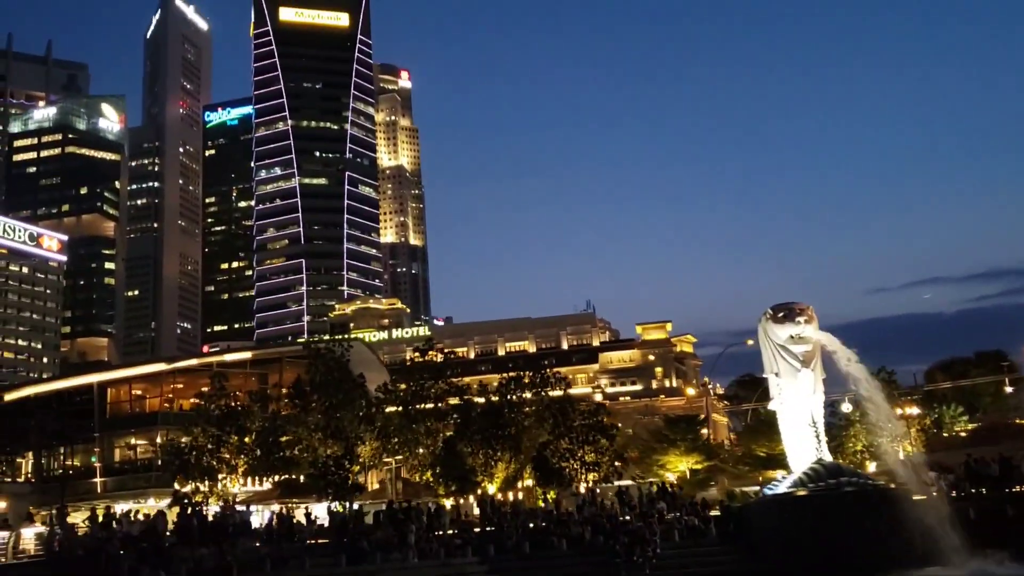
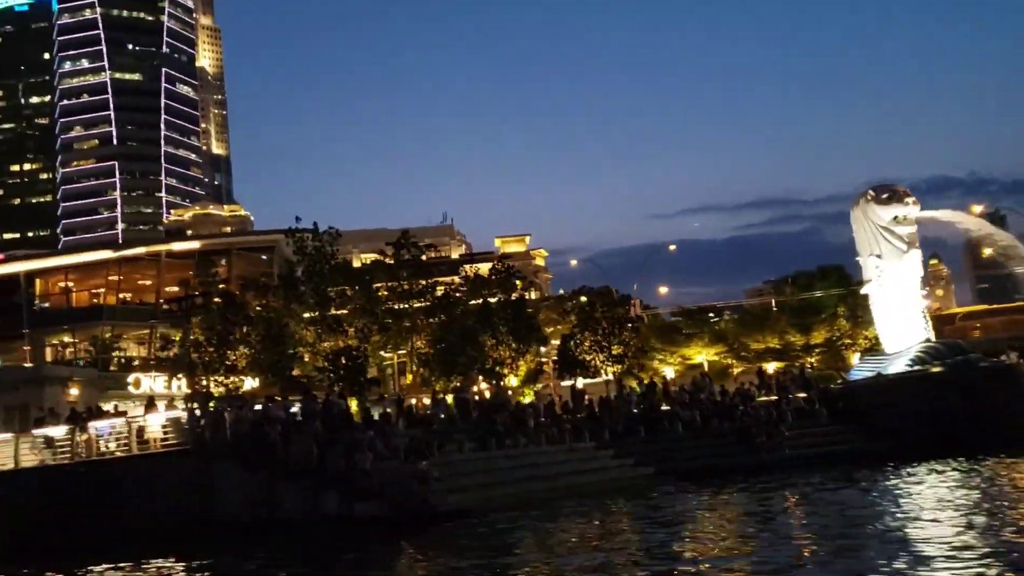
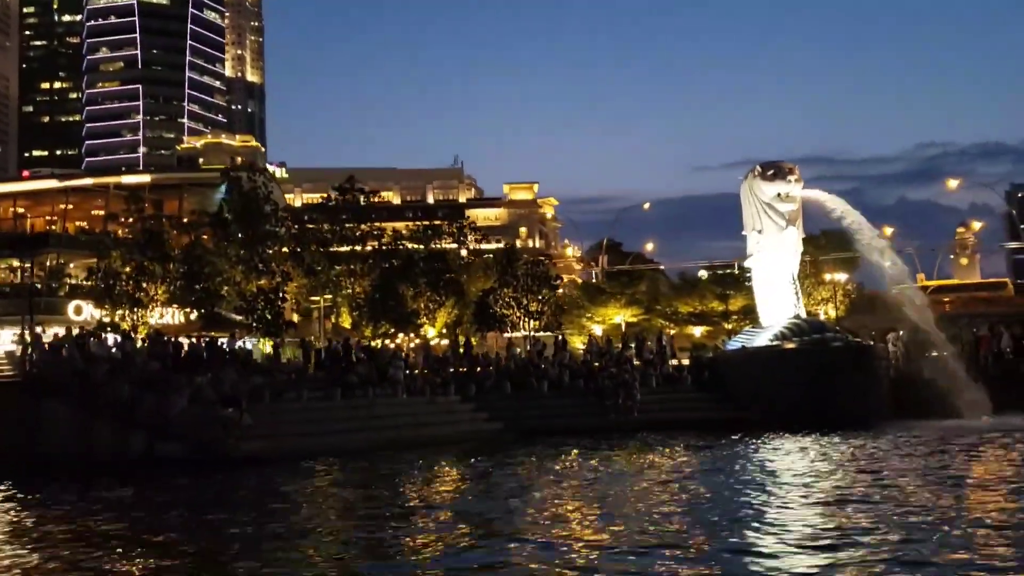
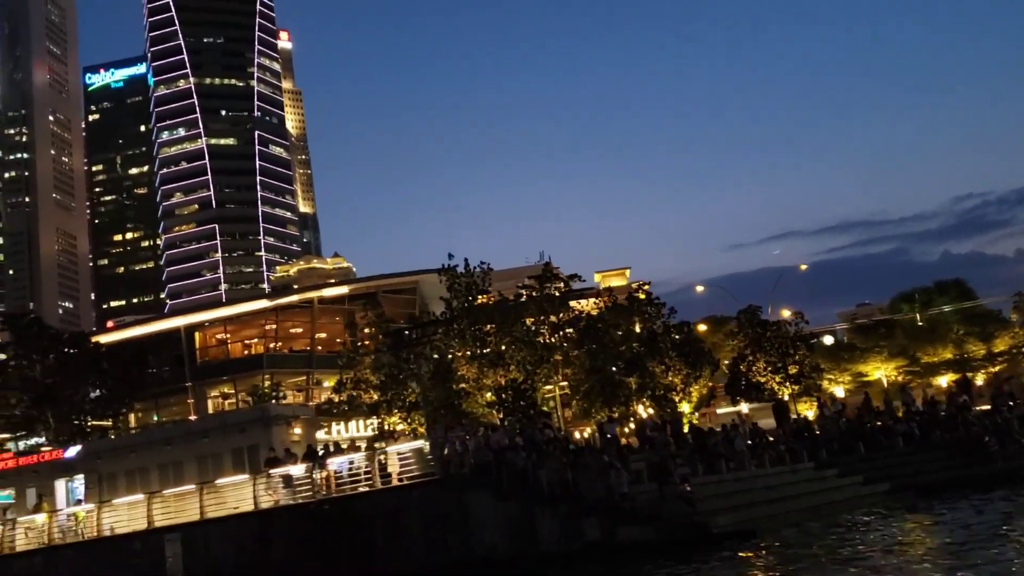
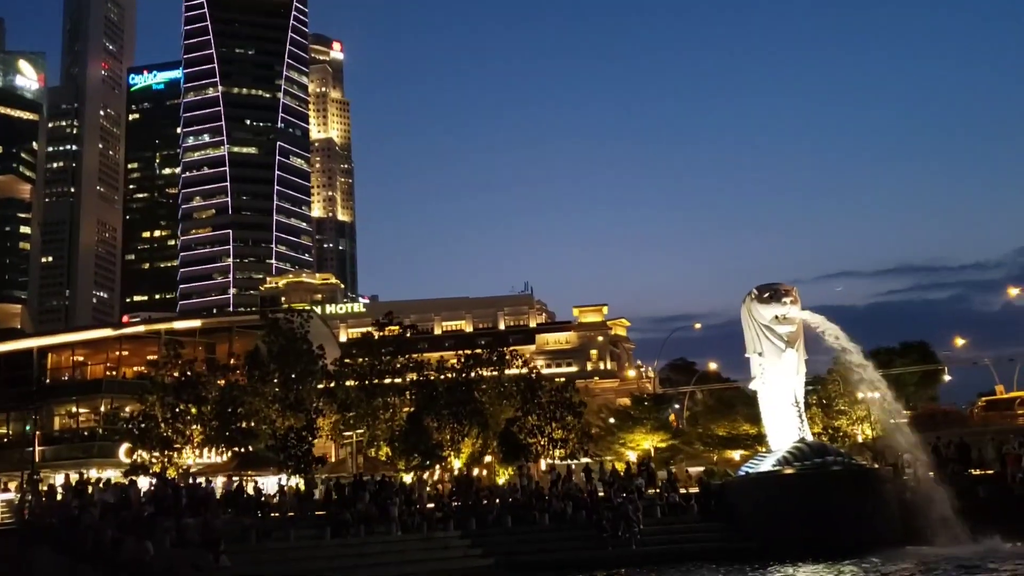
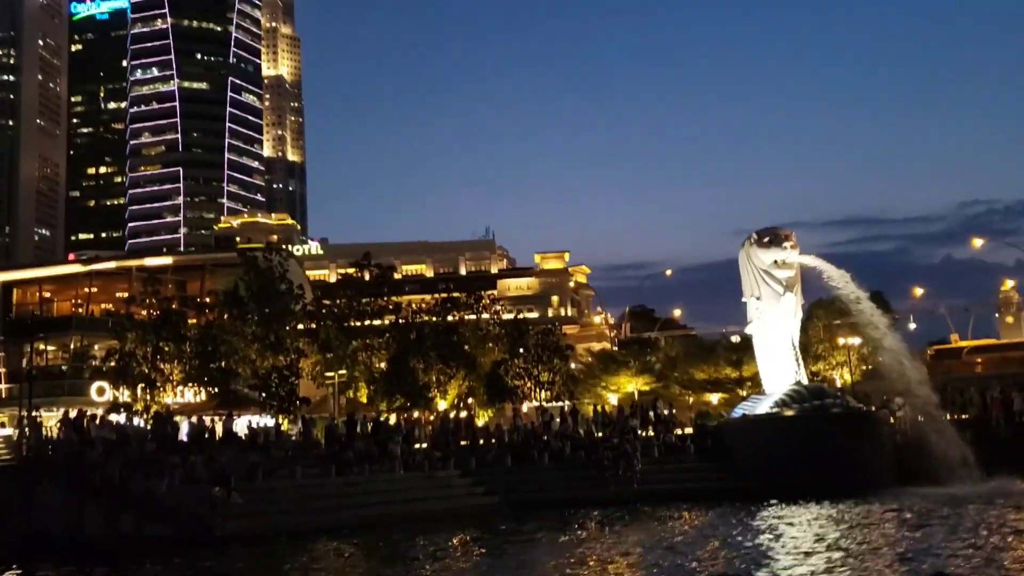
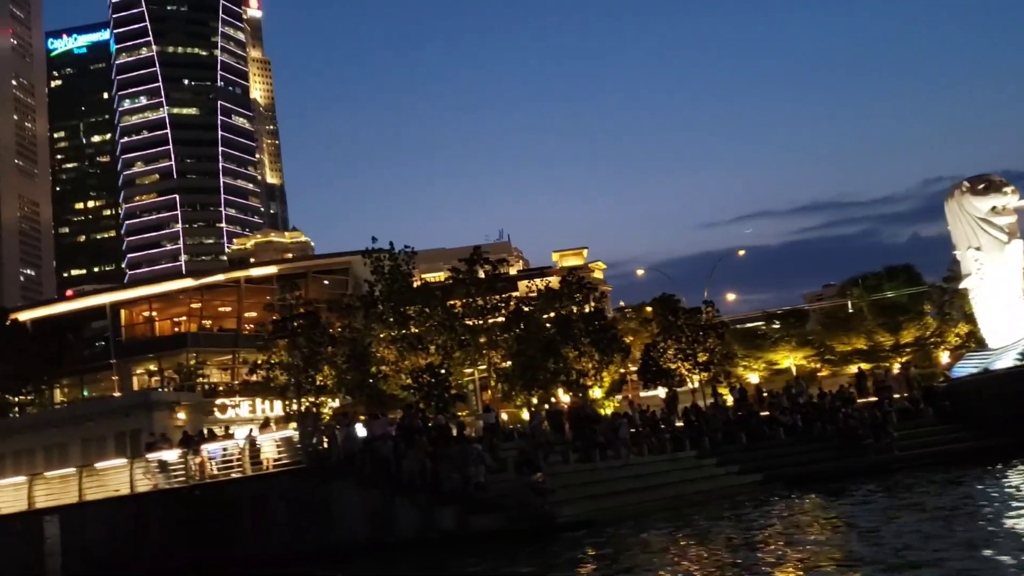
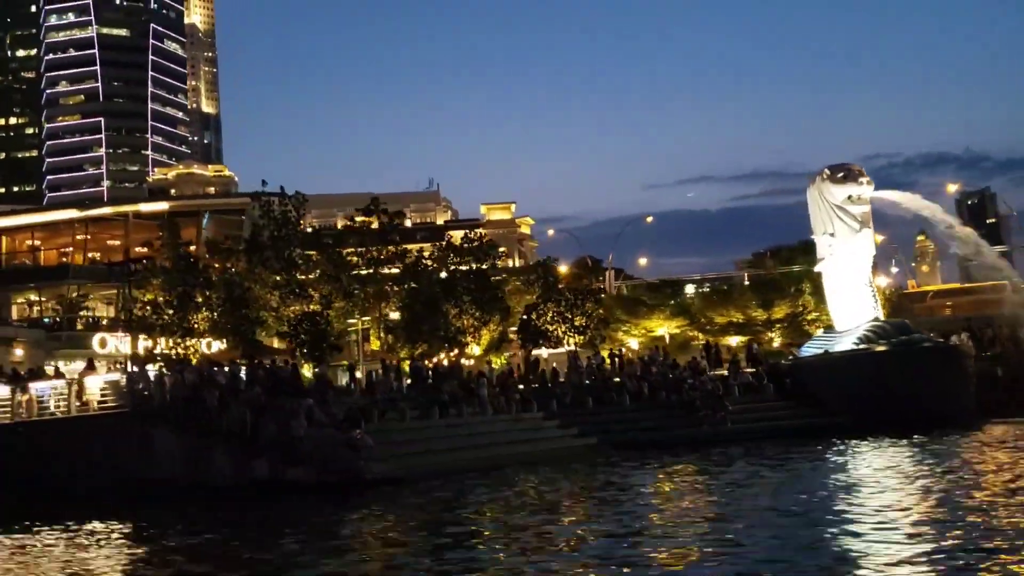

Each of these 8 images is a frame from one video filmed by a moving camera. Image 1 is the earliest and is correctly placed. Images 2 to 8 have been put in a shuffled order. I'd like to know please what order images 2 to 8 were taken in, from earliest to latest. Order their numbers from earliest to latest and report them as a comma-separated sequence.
5, 6, 3, 8, 2, 7, 4
